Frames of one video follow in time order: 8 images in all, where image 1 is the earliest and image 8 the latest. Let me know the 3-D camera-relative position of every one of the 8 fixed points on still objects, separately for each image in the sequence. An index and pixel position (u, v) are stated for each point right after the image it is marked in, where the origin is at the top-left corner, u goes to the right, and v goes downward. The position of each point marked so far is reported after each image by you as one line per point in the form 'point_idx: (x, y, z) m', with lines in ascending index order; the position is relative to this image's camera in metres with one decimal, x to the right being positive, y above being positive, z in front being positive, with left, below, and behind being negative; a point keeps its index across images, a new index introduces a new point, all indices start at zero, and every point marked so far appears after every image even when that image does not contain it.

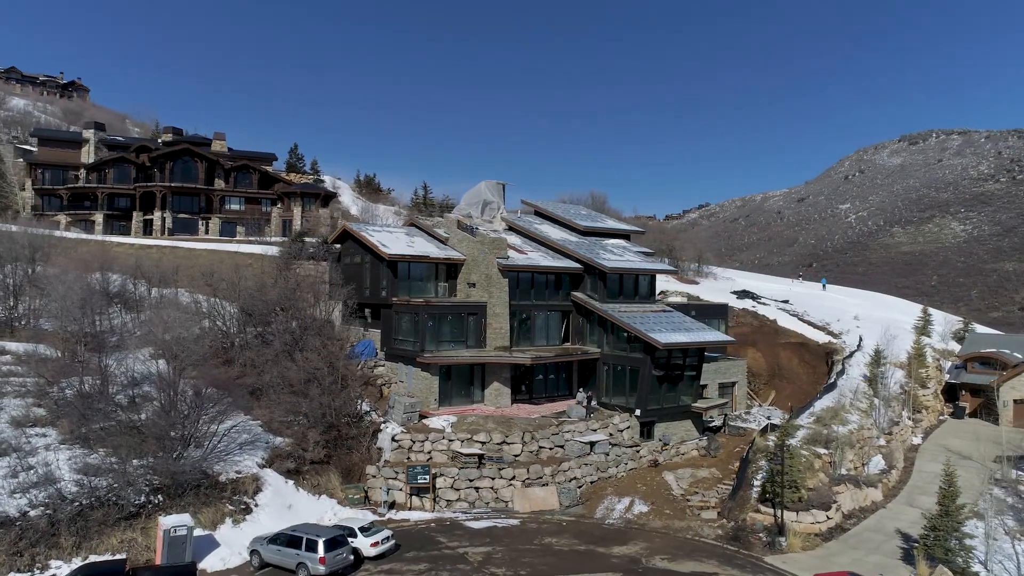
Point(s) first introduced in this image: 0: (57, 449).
0: (-13.7, -4.8, +18.8) m
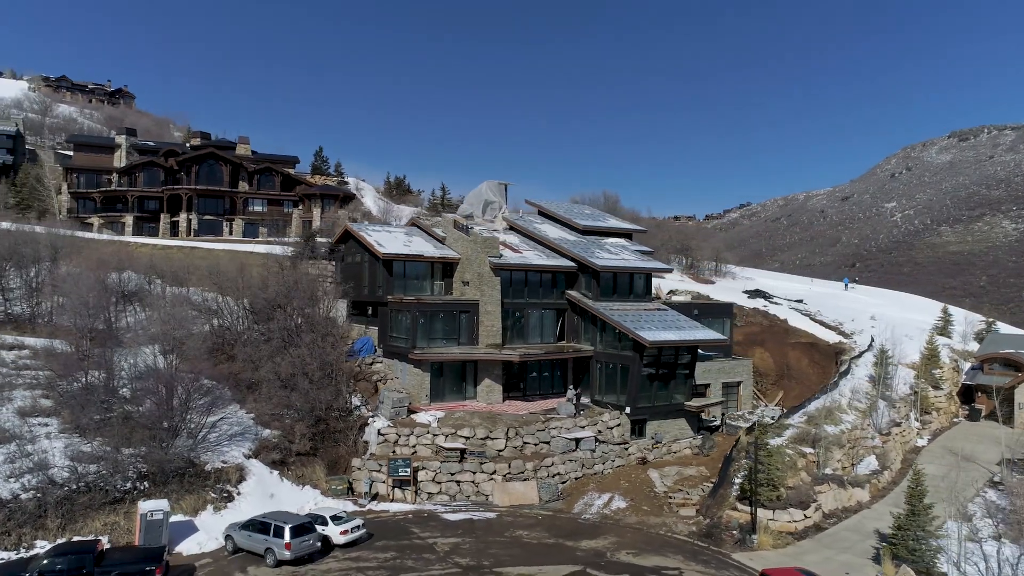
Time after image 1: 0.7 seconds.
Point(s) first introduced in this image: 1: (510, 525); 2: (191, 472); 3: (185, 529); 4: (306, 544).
0: (-14.4, -4.7, +19.9) m
1: (-0.1, -7.3, +19.4) m
2: (-9.7, -5.6, +19.0) m
3: (-8.8, -6.5, +16.9) m
4: (-5.1, -6.4, +15.6) m
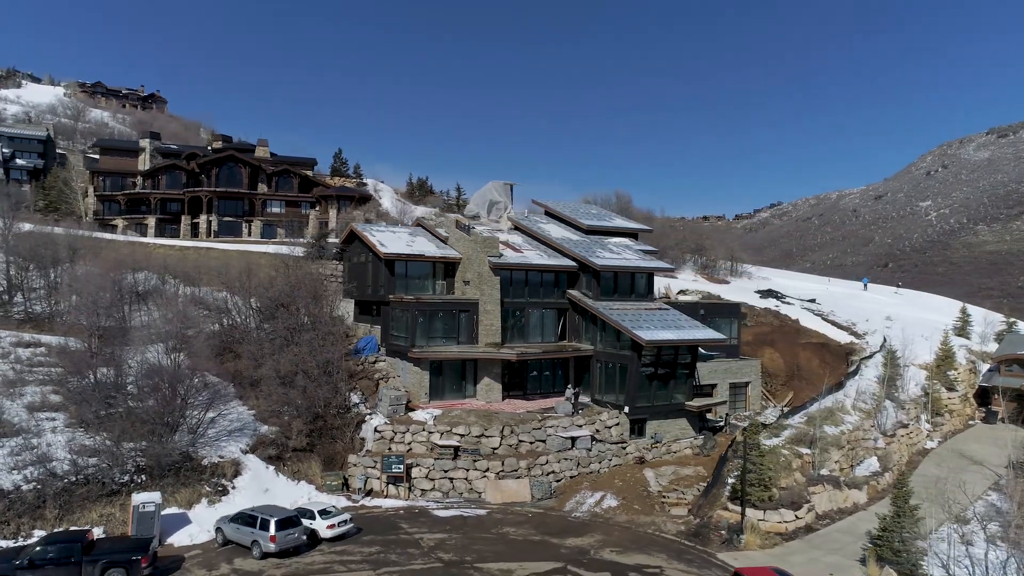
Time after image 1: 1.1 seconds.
0: (-14.8, -4.7, +20.6) m
1: (-0.4, -7.3, +19.6) m
2: (-10.1, -5.5, +19.5) m
3: (-9.2, -6.5, +17.4) m
4: (-5.6, -6.3, +16.0) m
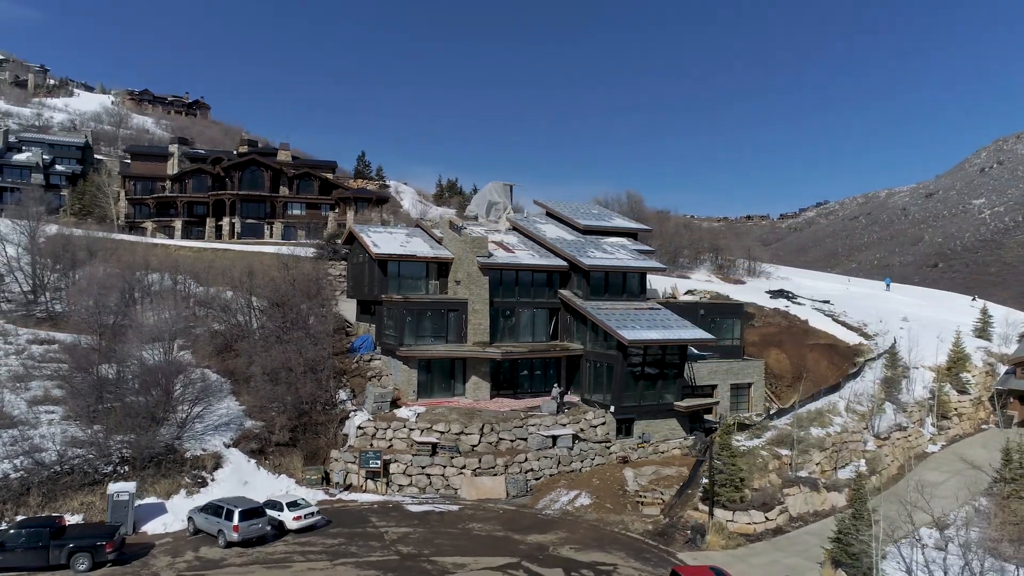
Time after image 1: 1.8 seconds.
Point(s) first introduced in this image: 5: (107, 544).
0: (-15.7, -4.7, +21.7) m
1: (-1.4, -7.3, +19.8) m
2: (-11.1, -5.5, +20.3) m
3: (-10.3, -6.4, +18.1) m
4: (-6.7, -6.3, +16.6) m
5: (-9.6, -6.1, +14.8) m
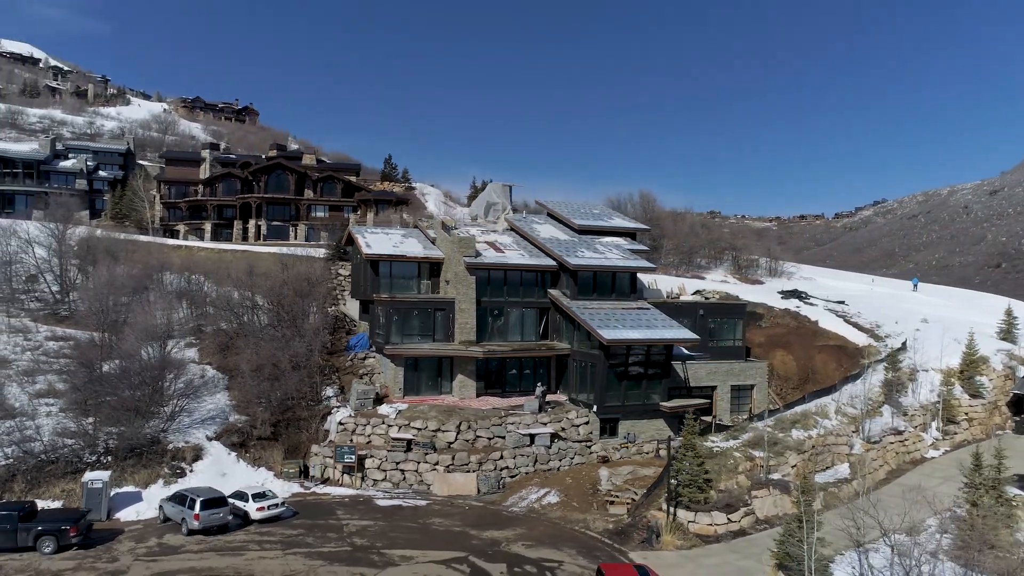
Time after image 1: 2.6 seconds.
0: (-16.7, -4.6, +22.9) m
1: (-2.6, -7.2, +20.2) m
2: (-12.2, -5.5, +21.3) m
3: (-11.5, -6.4, +19.1) m
4: (-8.1, -6.3, +17.2) m
5: (-11.0, -6.0, +15.7) m
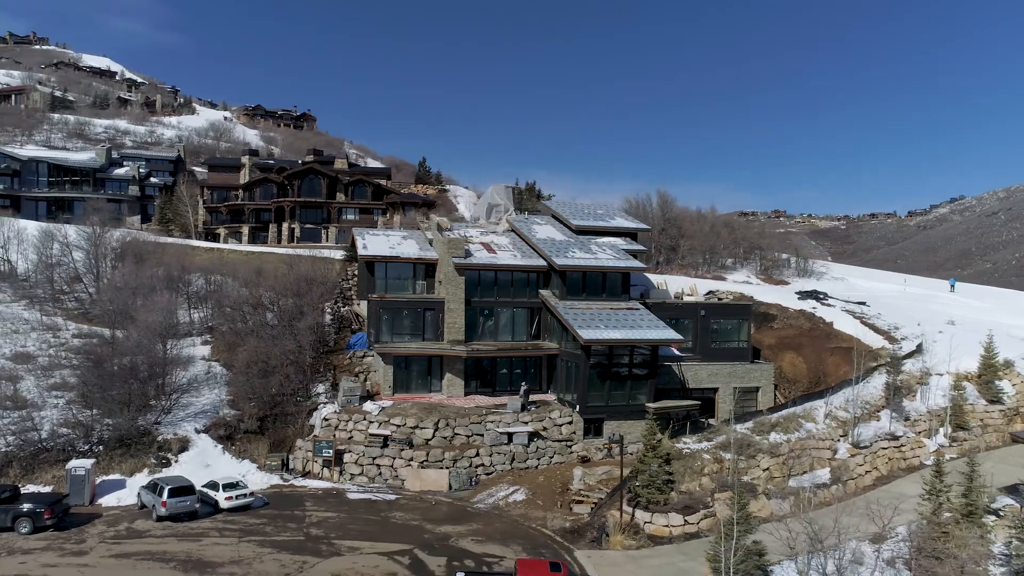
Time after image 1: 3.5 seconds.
0: (-17.6, -4.6, +24.6) m
1: (-3.8, -7.2, +20.8) m
2: (-13.3, -5.5, +22.6) m
3: (-12.8, -6.4, +20.3) m
4: (-9.5, -6.3, +18.3) m
5: (-12.6, -6.0, +16.9) m
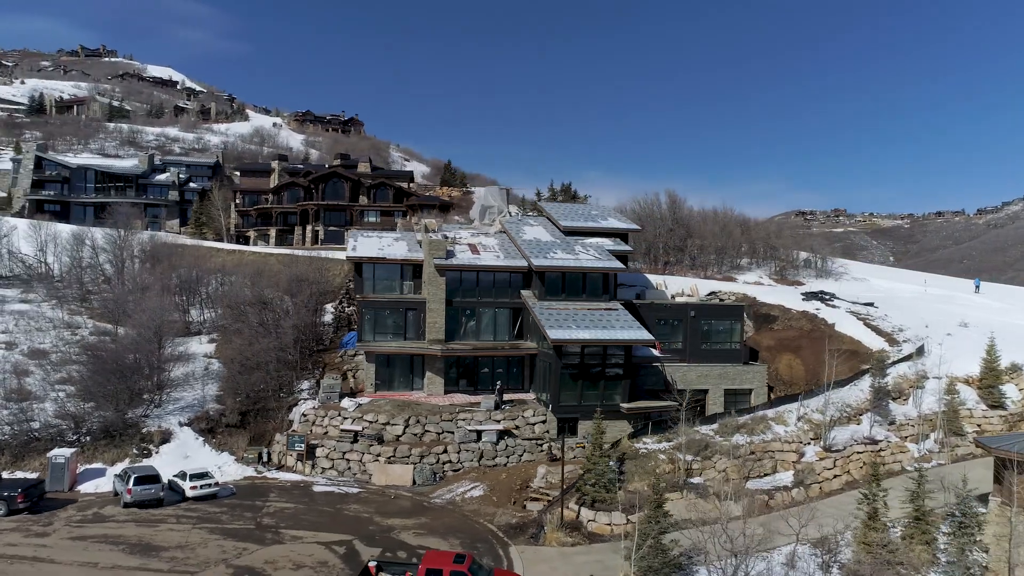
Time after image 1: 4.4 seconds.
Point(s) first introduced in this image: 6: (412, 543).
0: (-18.9, -4.7, +26.3) m
1: (-5.3, -7.2, +21.5) m
2: (-14.7, -5.5, +24.0) m
3: (-14.4, -6.4, +21.7) m
4: (-11.2, -6.3, +19.4) m
5: (-14.3, -6.0, +18.3) m
6: (-2.7, -7.2, +17.7) m
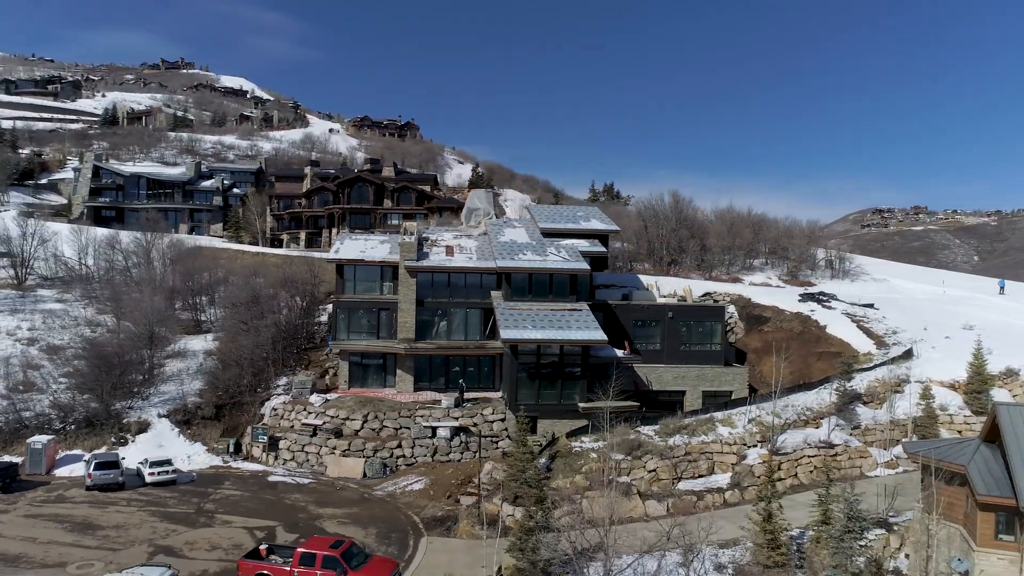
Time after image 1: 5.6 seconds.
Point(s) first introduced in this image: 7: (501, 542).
0: (-20.7, -4.7, +28.7) m
1: (-7.6, -7.3, +22.8) m
2: (-16.7, -5.6, +26.0) m
3: (-16.6, -6.5, +23.7) m
4: (-13.6, -6.4, +21.2) m
5: (-16.8, -6.1, +20.4) m
6: (-5.3, -7.3, +18.8) m
7: (-0.1, -7.4, +18.1) m
